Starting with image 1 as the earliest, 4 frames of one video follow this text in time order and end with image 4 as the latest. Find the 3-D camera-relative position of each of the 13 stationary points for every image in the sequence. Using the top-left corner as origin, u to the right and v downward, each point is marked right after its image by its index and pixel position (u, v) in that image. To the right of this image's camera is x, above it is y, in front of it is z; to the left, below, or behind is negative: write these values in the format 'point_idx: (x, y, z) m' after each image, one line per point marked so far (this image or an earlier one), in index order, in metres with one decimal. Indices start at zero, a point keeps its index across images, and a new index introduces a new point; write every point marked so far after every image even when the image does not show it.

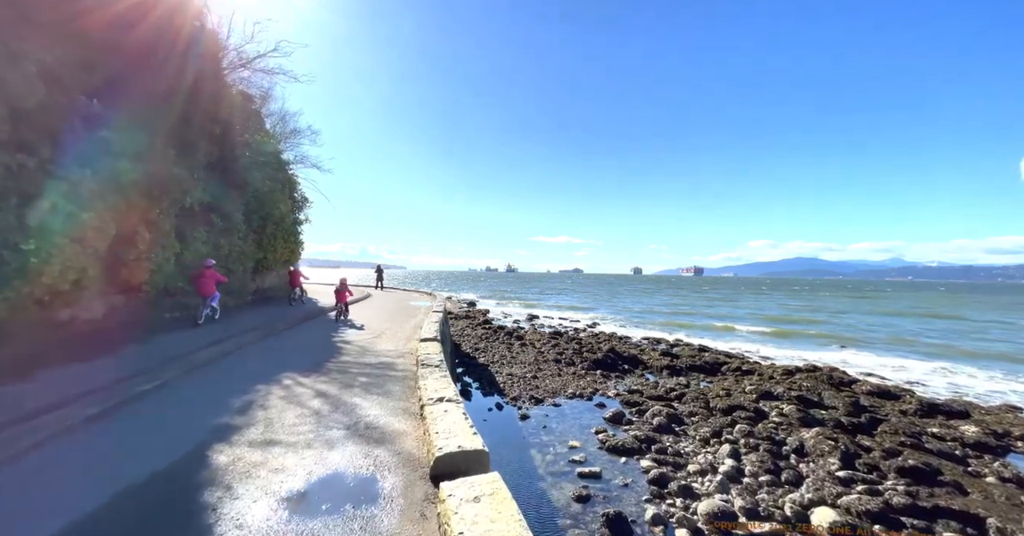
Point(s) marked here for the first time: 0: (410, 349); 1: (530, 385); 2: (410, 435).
0: (-1.7, -1.3, +6.7) m
1: (+0.6, -3.7, +12.8) m
2: (-0.8, -1.3, +3.3) m
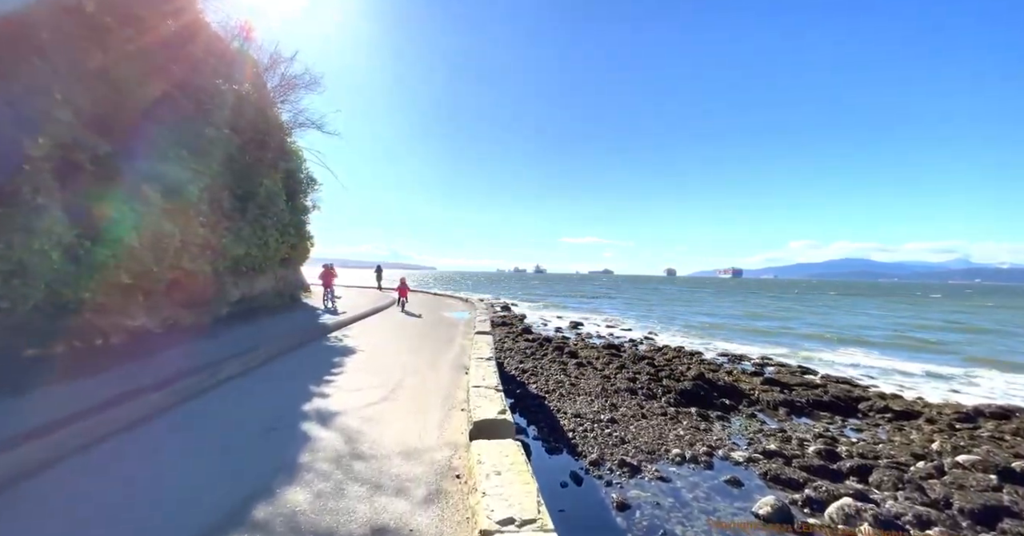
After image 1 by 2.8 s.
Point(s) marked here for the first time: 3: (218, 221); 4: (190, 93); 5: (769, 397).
0: (-0.4, -1.3, +3.1) m
1: (+2.2, -3.7, +9.0) m
2: (+0.2, -1.3, -0.4) m
3: (-5.7, +0.9, +7.8) m
4: (-5.4, +2.9, +7.0) m
5: (+8.2, -4.1, +12.9) m
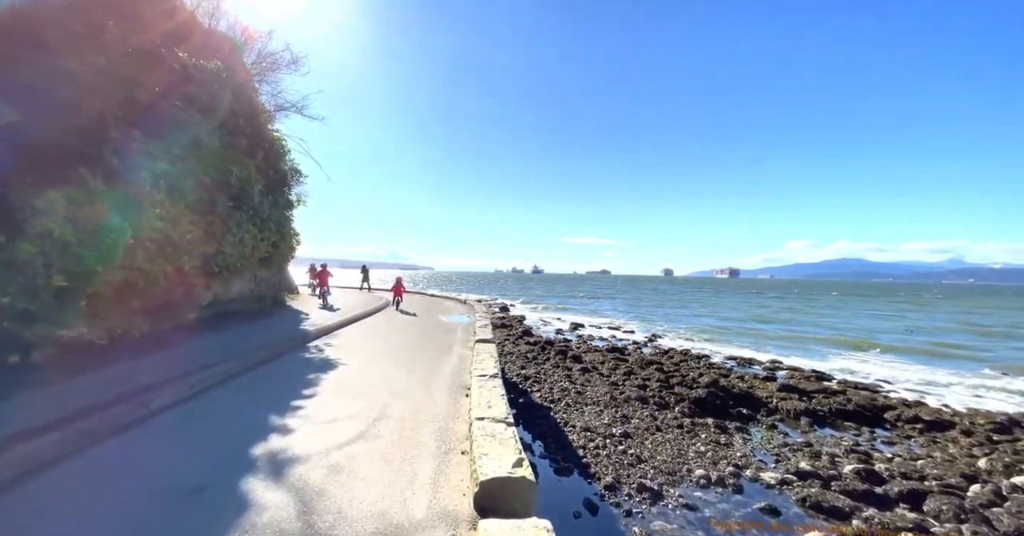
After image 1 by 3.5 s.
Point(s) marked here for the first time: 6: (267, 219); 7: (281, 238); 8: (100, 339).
0: (-0.3, -1.3, +2.2) m
1: (+2.3, -3.7, +8.1) m
2: (+0.3, -1.3, -1.3) m
3: (-5.6, +0.9, +6.9) m
4: (-5.3, +2.9, +6.1) m
5: (+8.2, -4.1, +12.1) m
6: (-5.8, +1.2, +9.8) m
7: (-6.0, +0.8, +10.6) m
8: (-5.9, -1.0, +5.9) m
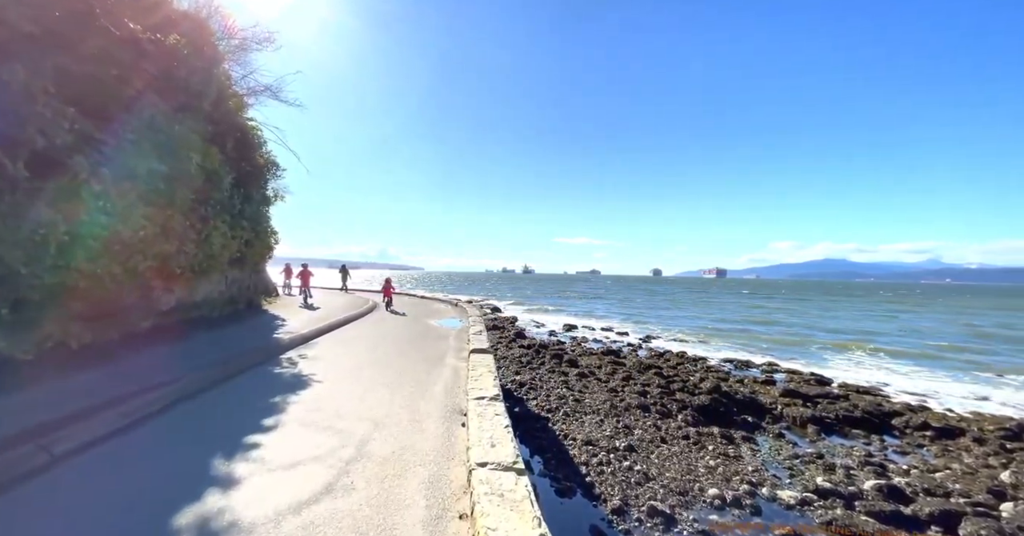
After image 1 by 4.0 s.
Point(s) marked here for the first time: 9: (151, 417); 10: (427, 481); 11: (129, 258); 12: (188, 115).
0: (-0.2, -1.4, +1.5) m
1: (+2.2, -3.8, +7.5) m
2: (+0.5, -1.4, -1.9) m
3: (-5.6, +0.9, +6.1) m
4: (-5.3, +2.9, +5.3) m
5: (+8.1, -4.1, +11.6) m
6: (-5.9, +1.2, +8.9) m
7: (-6.2, +0.8, +9.8) m
8: (-5.9, -1.0, +5.1) m
9: (-3.9, -1.5, +4.7) m
10: (-0.7, -1.5, +3.2) m
11: (-5.7, +0.2, +6.1) m
12: (-5.6, +2.8, +7.1) m
